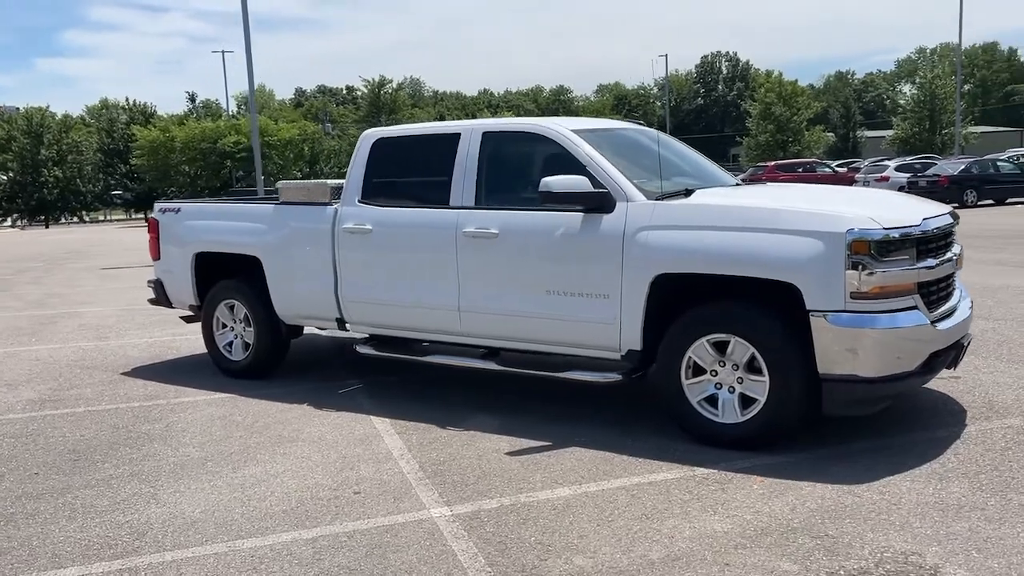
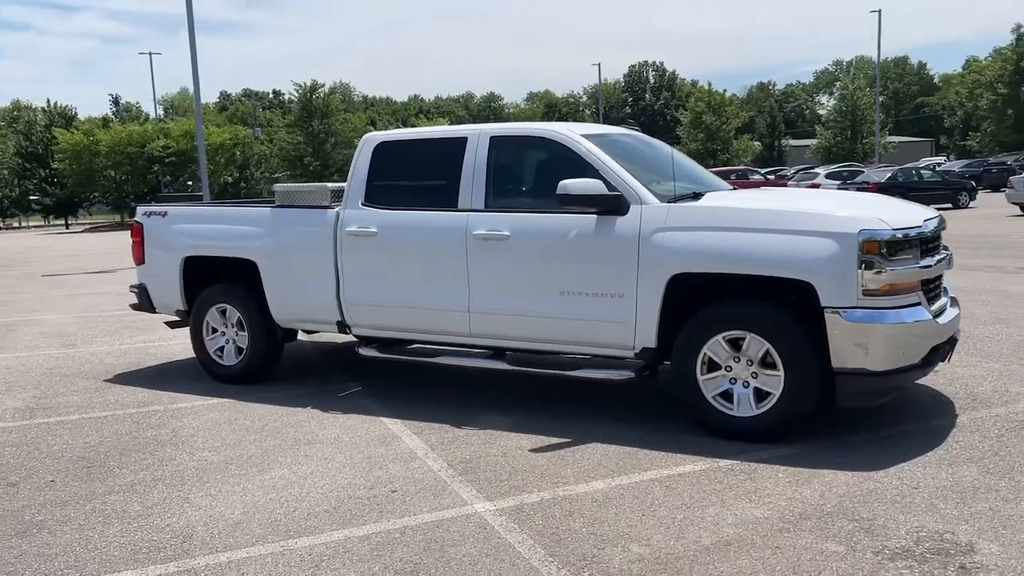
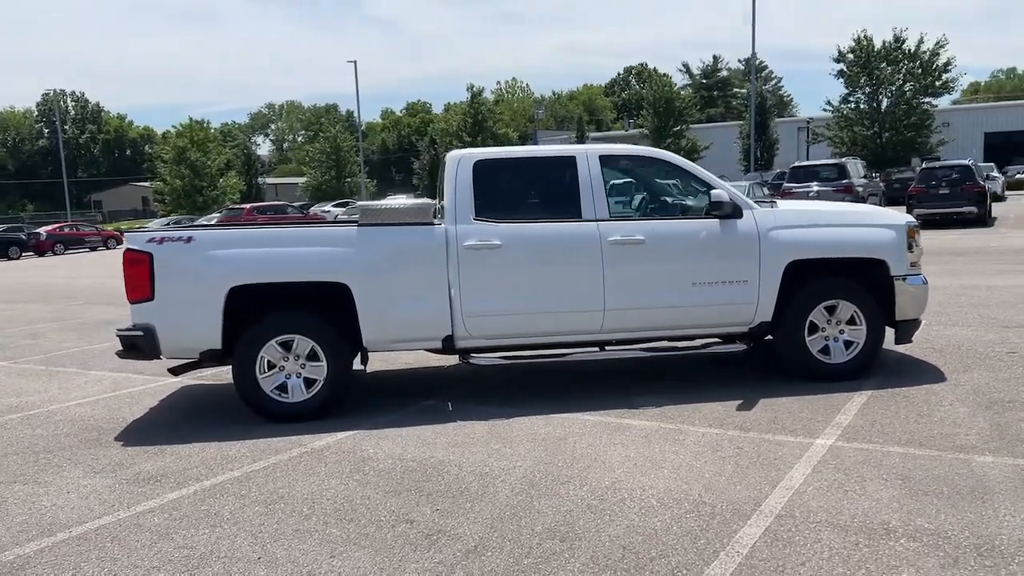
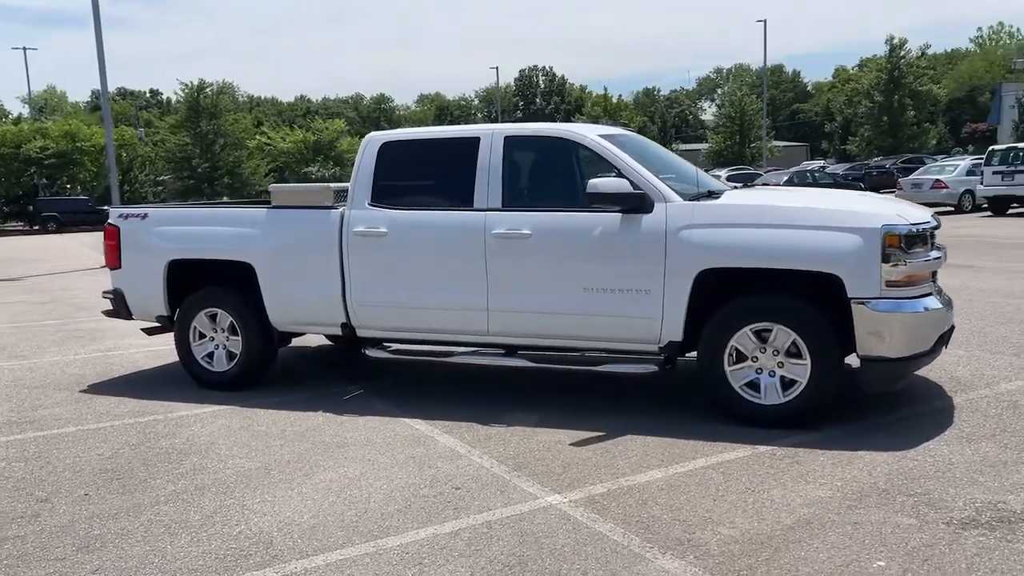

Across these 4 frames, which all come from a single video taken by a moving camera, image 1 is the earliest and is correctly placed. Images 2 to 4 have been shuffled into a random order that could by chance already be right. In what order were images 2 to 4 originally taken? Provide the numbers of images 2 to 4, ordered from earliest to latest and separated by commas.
2, 4, 3
